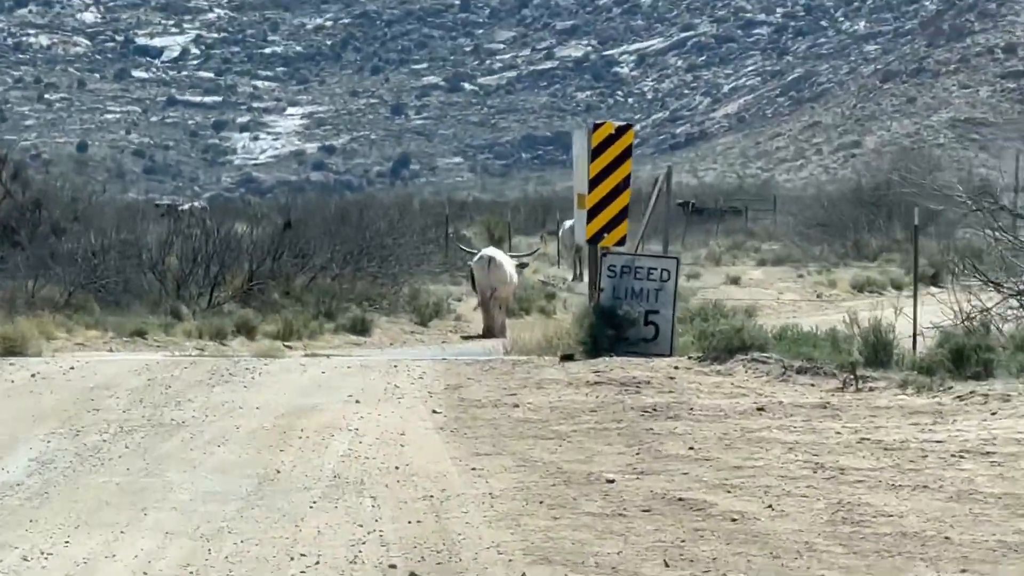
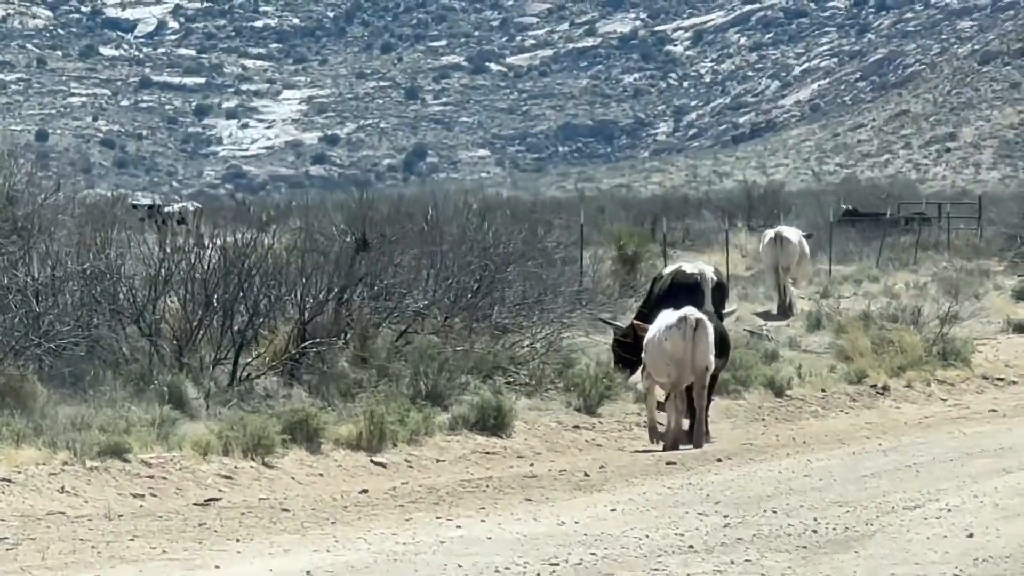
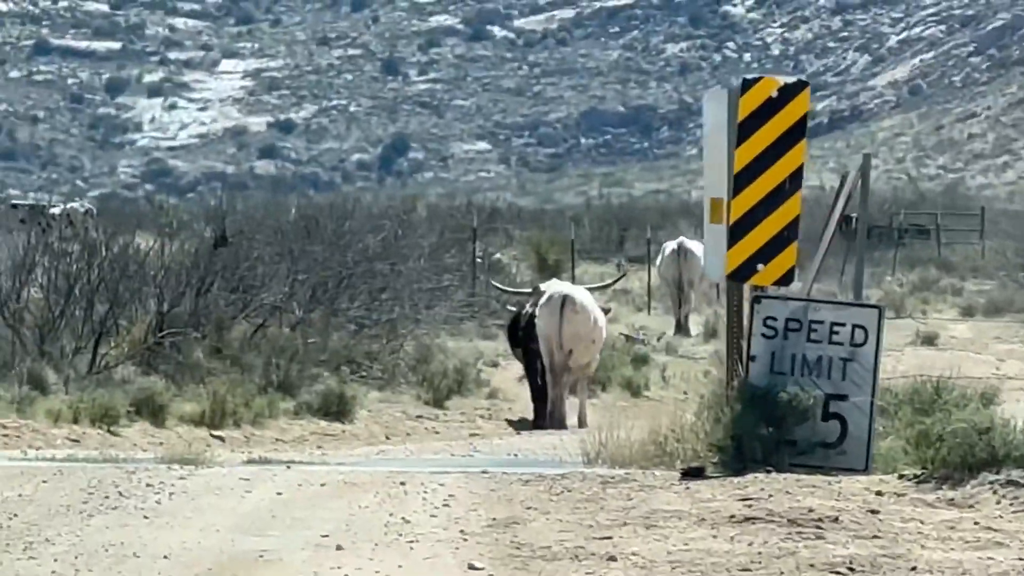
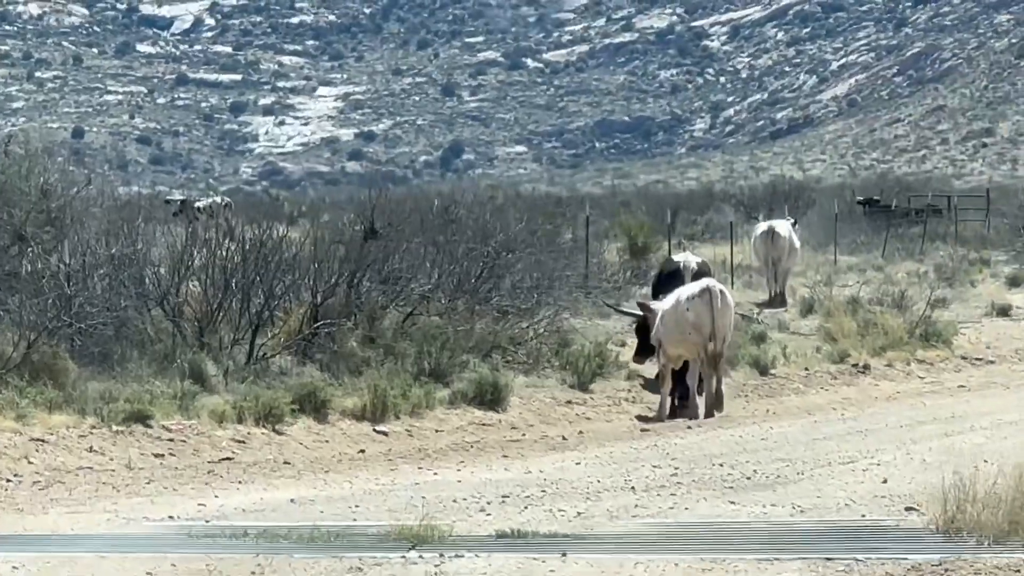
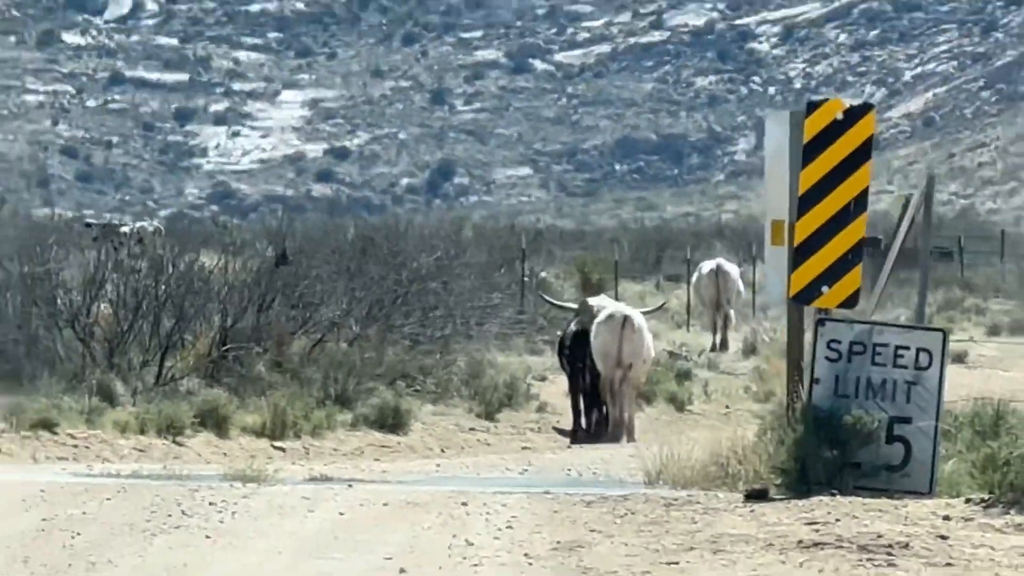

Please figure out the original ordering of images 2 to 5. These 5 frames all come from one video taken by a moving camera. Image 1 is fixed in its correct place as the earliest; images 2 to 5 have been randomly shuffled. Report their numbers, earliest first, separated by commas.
3, 5, 4, 2
